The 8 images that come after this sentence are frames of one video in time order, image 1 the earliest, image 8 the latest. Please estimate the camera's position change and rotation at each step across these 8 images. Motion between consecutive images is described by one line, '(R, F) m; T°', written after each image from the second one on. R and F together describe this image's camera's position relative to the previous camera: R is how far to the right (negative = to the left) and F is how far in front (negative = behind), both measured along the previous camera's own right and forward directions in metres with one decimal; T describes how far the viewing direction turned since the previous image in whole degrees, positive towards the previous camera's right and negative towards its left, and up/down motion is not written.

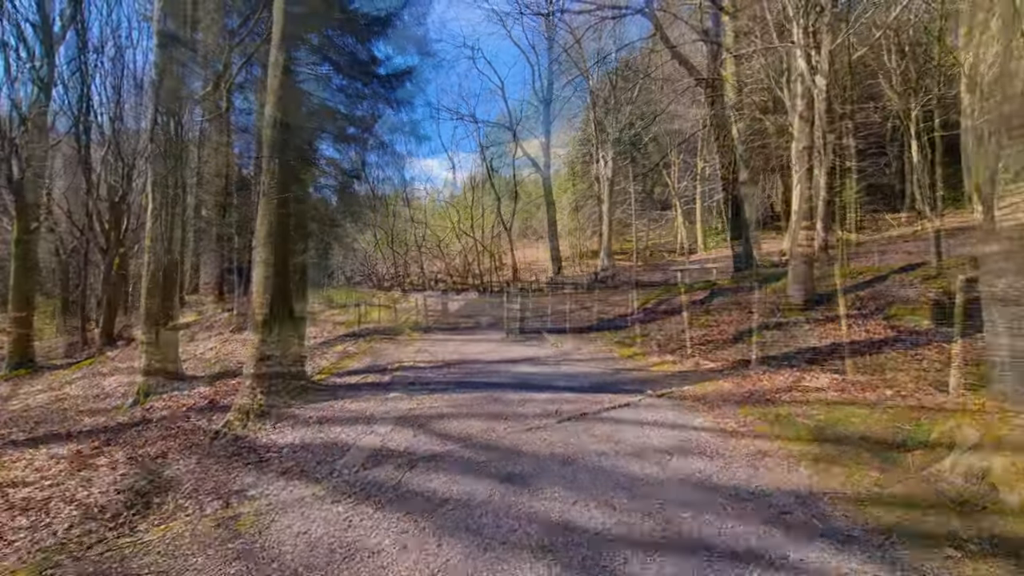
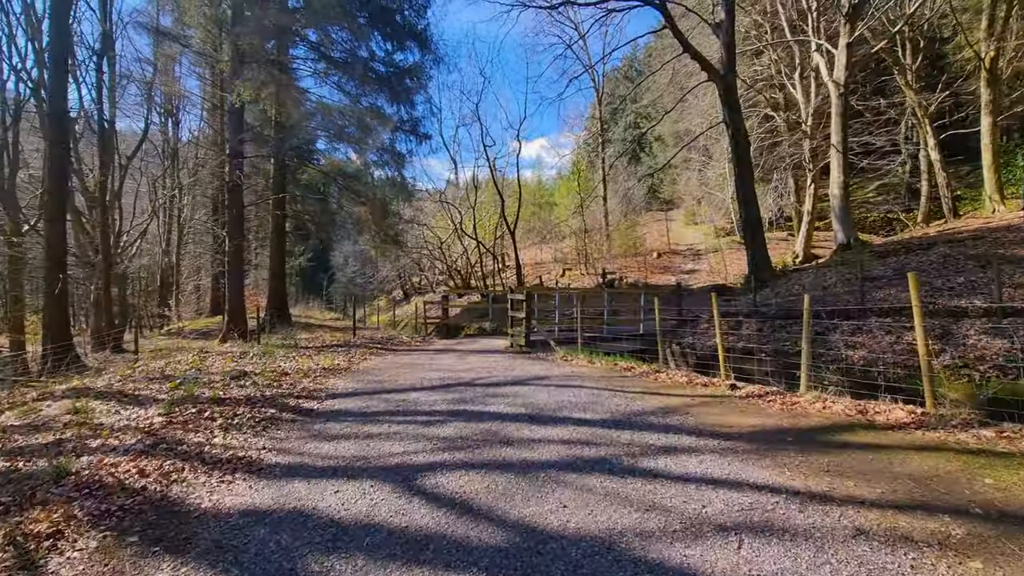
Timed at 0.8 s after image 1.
(0.0, +0.6) m; 0°
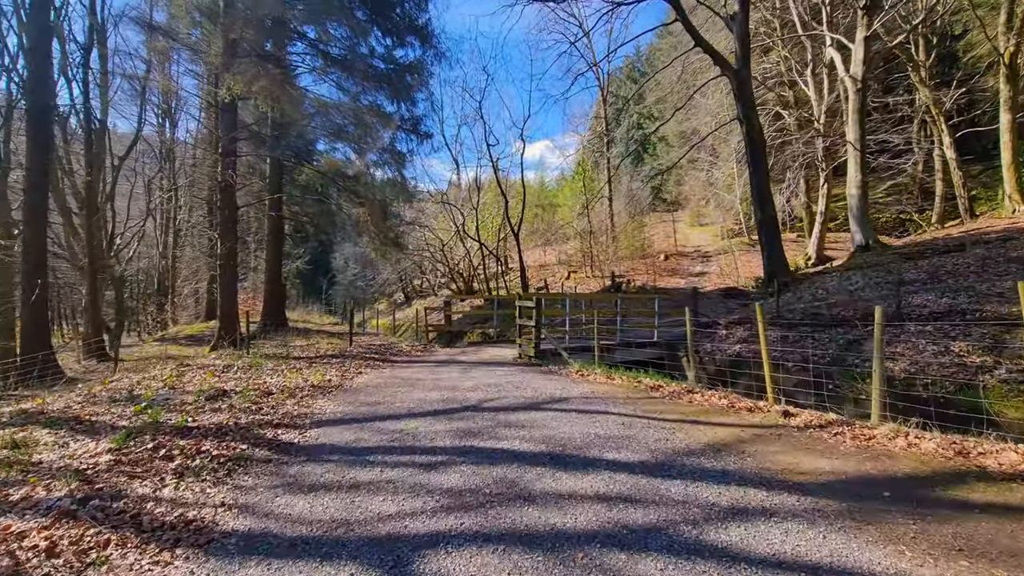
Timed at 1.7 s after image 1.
(-0.1, +0.6) m; 0°
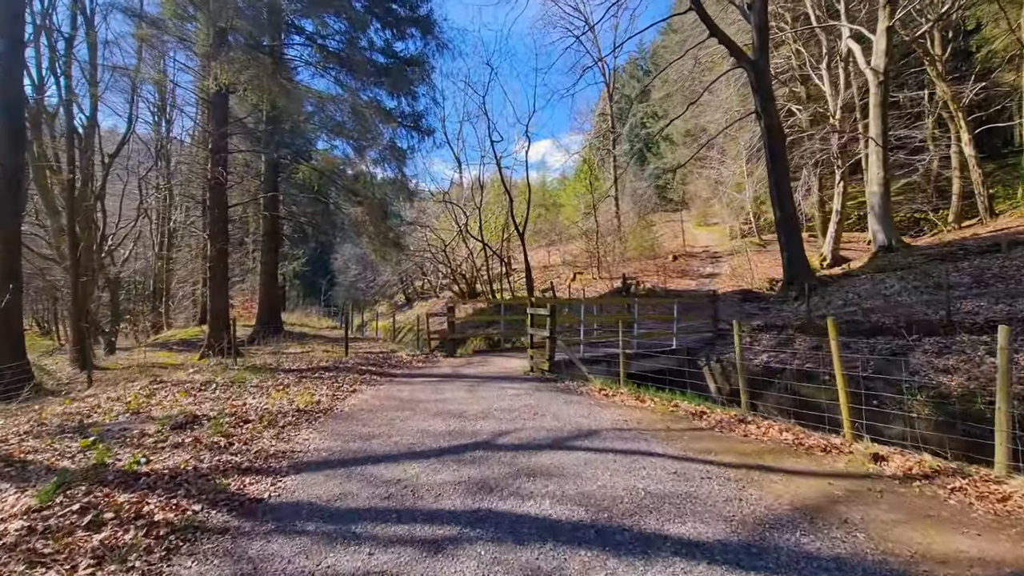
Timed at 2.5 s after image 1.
(-0.1, +0.6) m; 0°
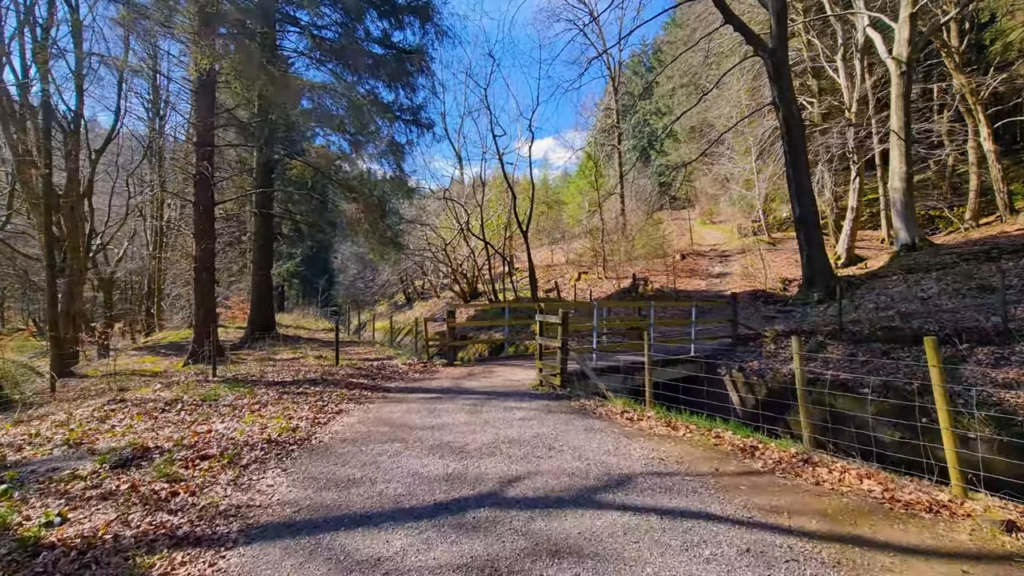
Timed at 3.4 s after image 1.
(-0.1, +0.6) m; 0°
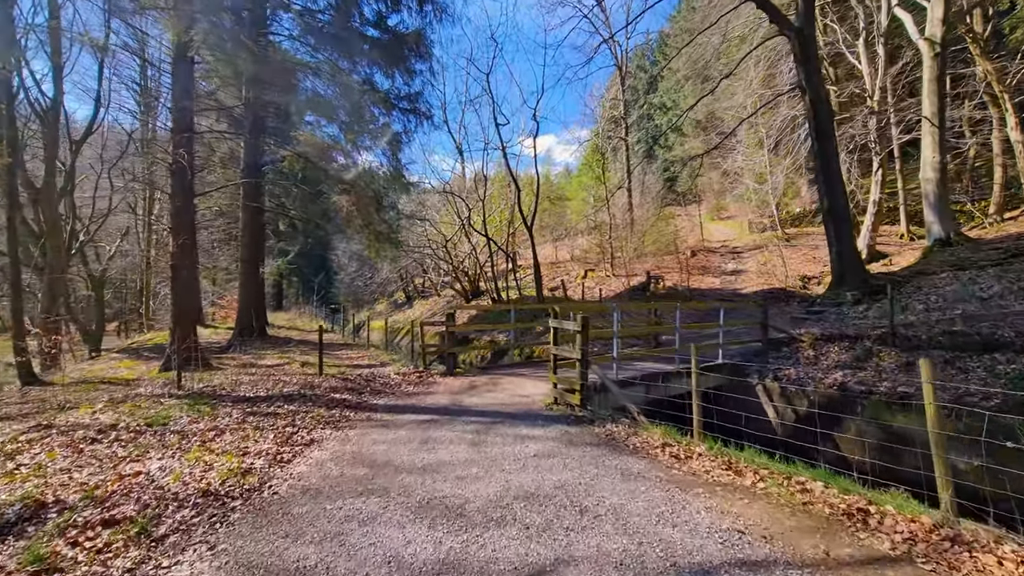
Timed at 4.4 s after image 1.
(-0.1, +0.8) m; 0°
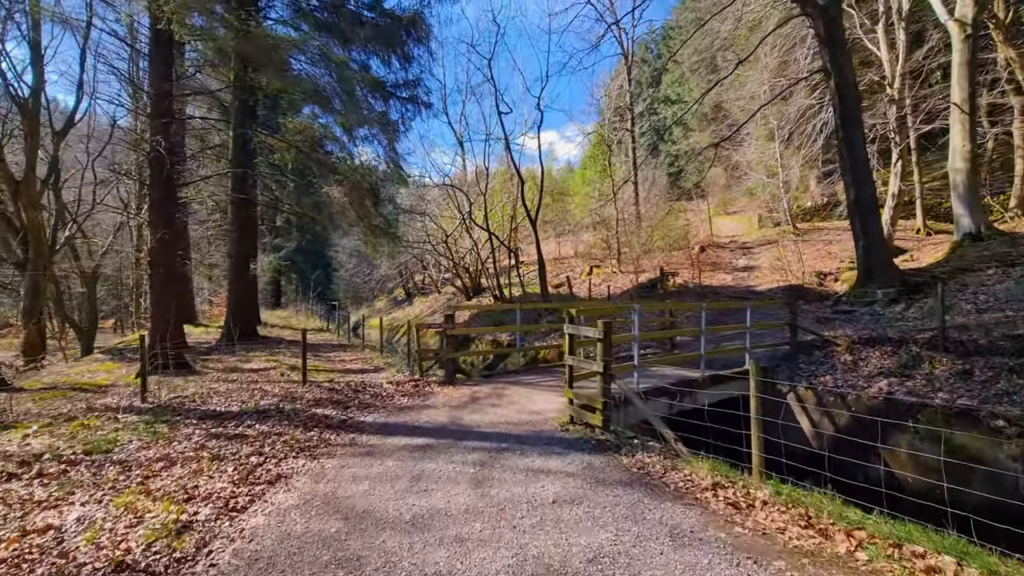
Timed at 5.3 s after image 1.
(-0.1, +0.7) m; 0°
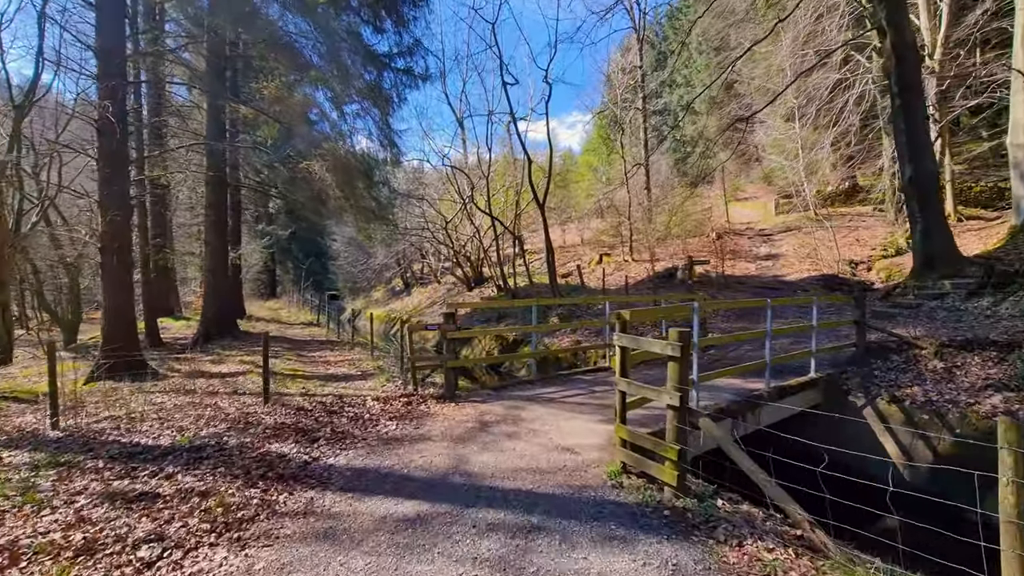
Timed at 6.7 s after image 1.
(-0.2, +1.2) m; 0°
